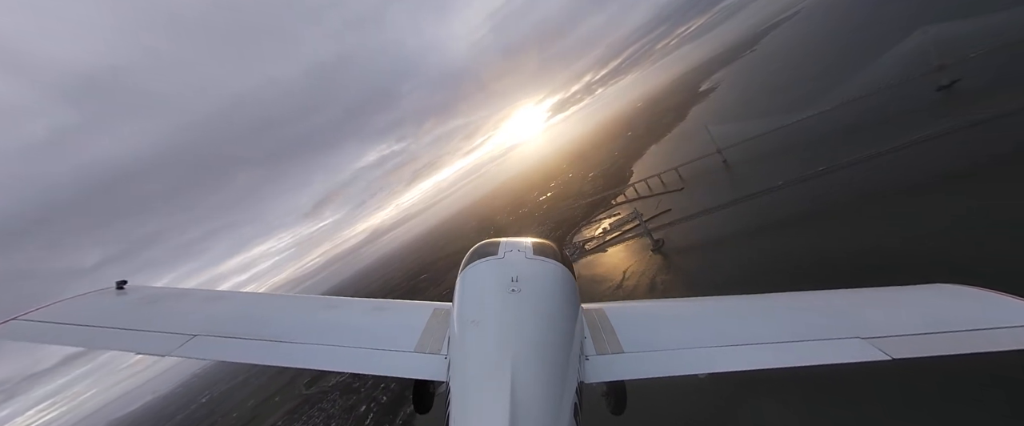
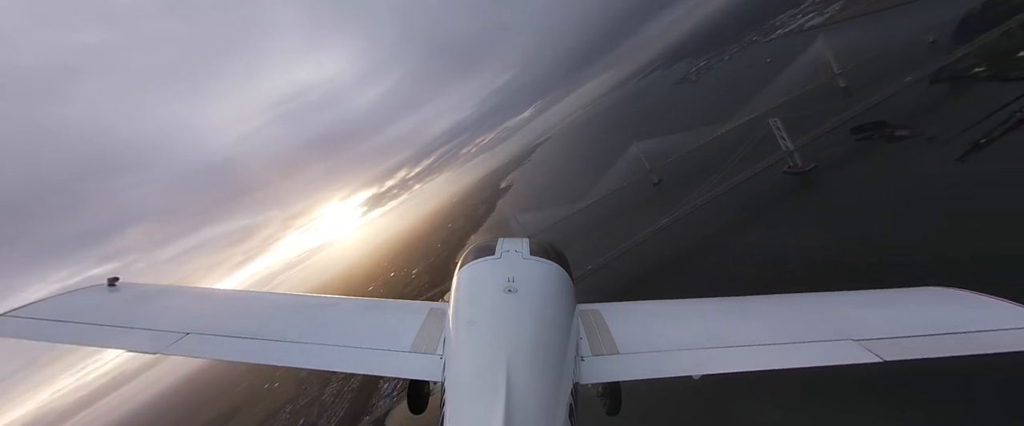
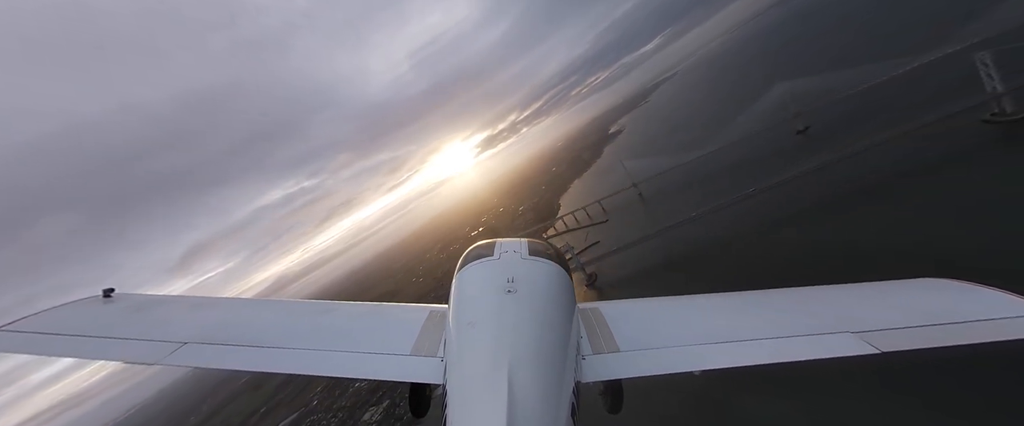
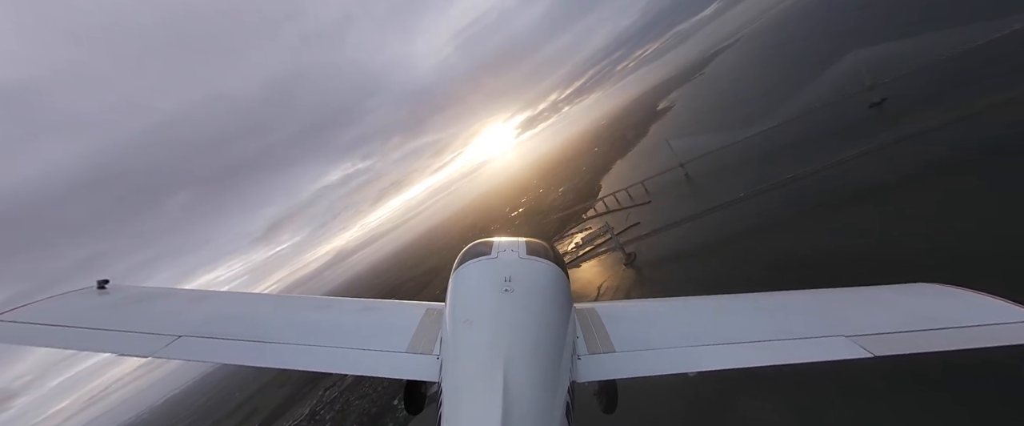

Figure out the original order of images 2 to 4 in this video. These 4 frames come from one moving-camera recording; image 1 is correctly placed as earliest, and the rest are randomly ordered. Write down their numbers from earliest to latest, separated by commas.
4, 3, 2
